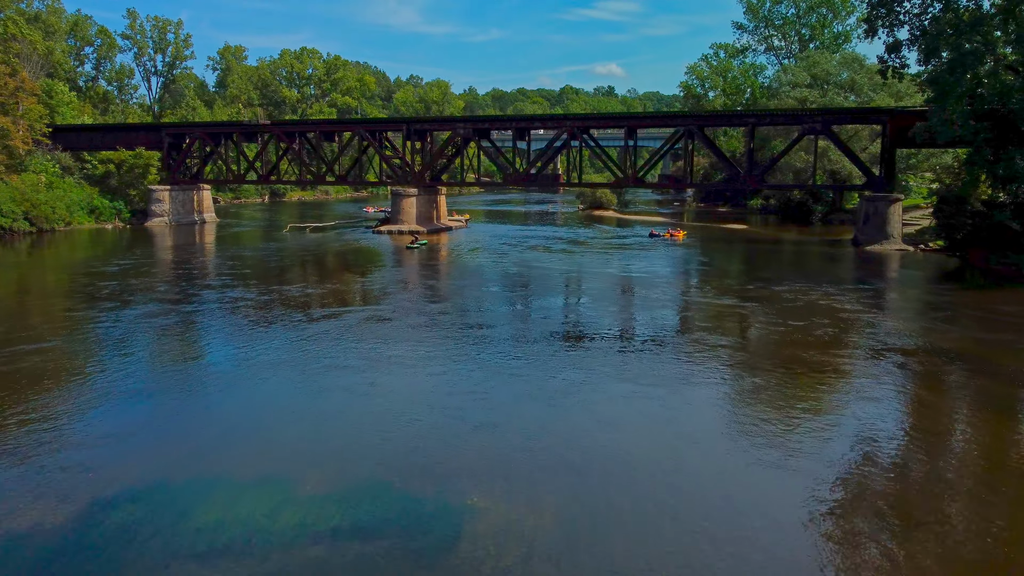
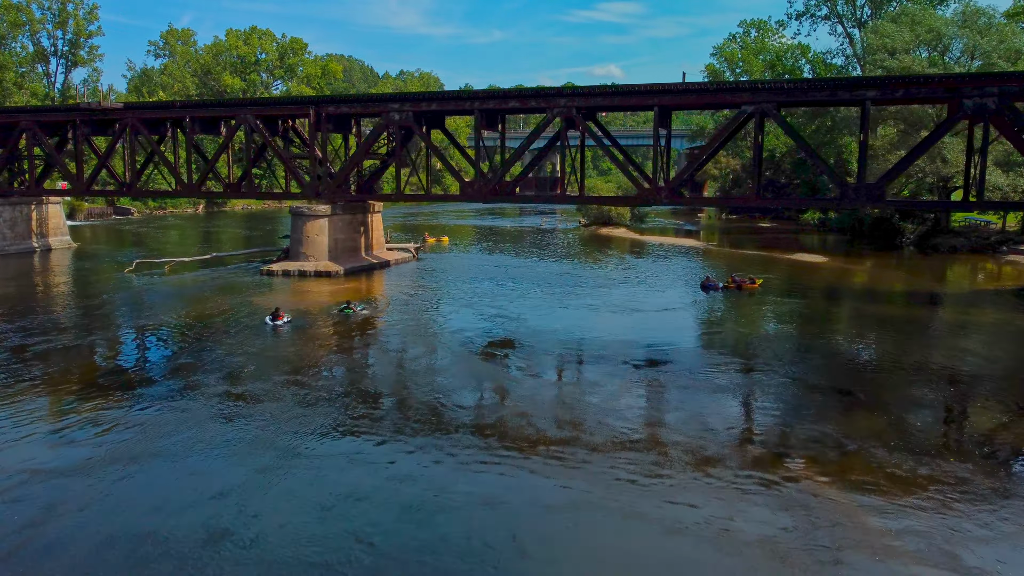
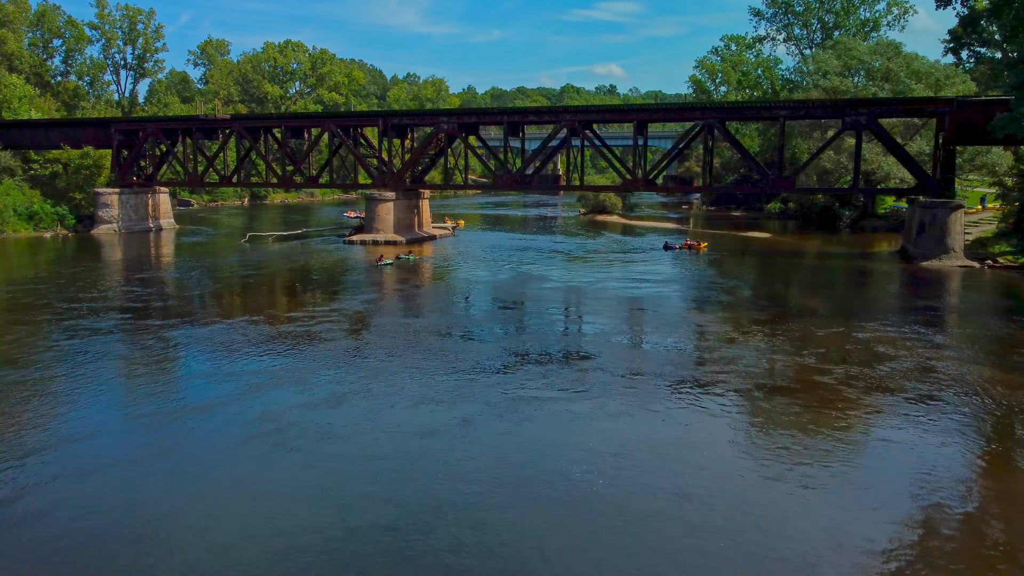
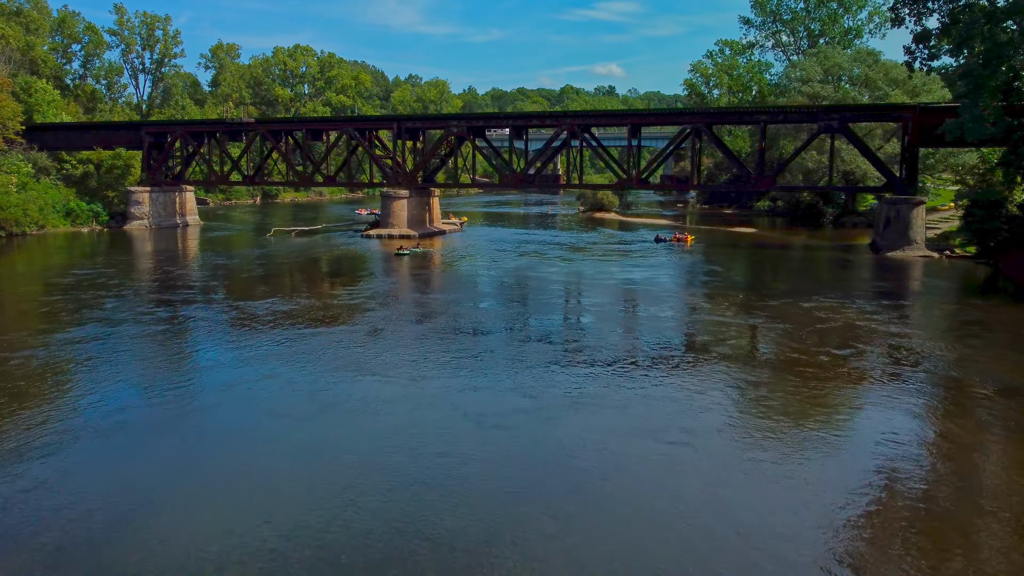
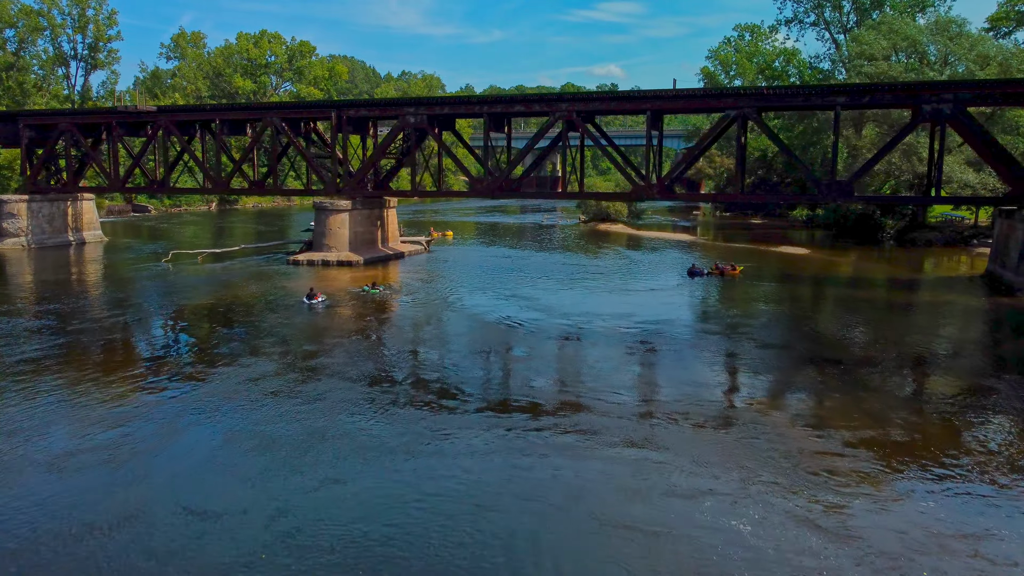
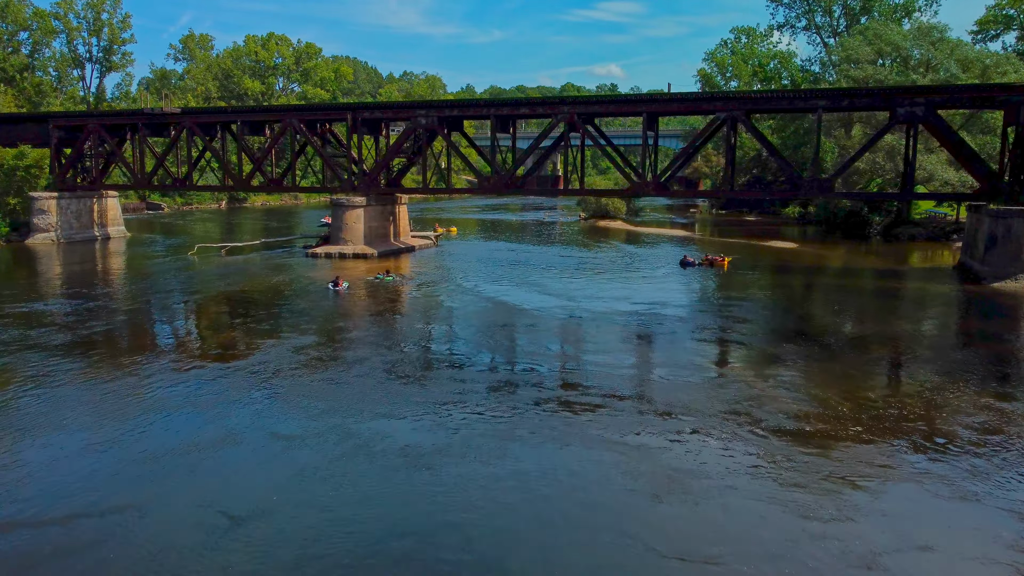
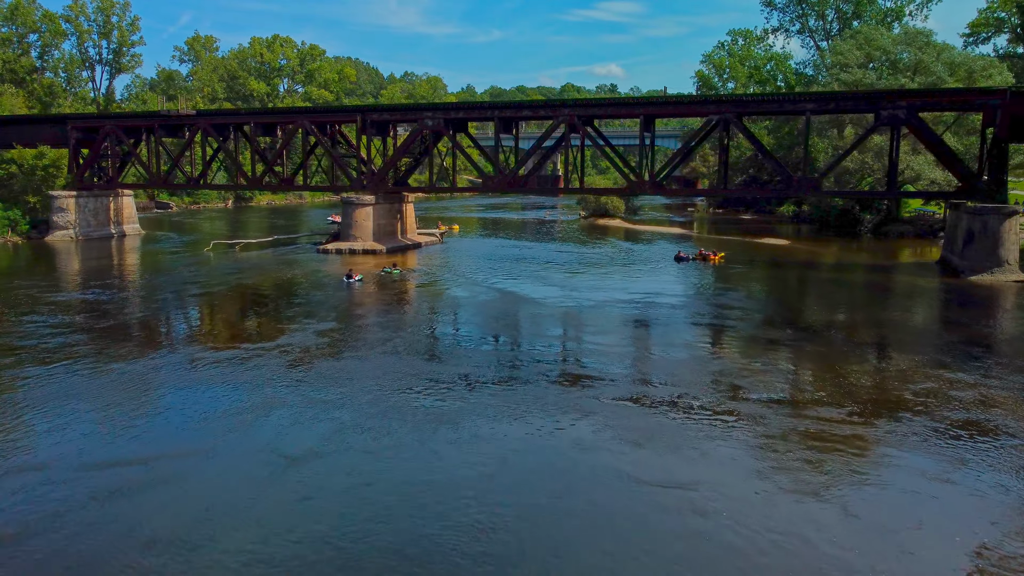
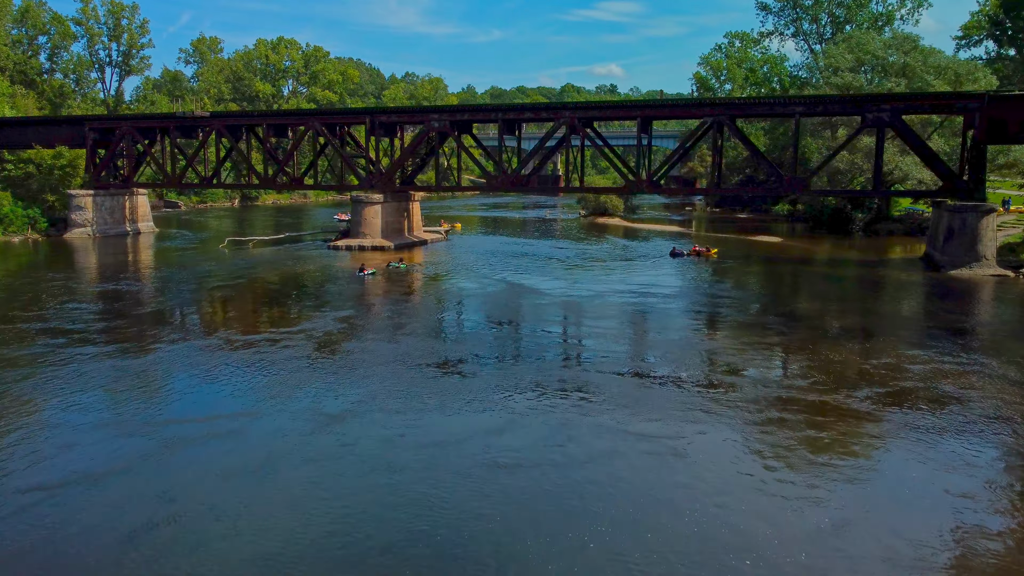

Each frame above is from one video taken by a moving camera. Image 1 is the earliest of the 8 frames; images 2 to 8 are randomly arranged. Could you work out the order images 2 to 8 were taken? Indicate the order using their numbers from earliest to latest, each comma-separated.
4, 3, 8, 7, 6, 5, 2
